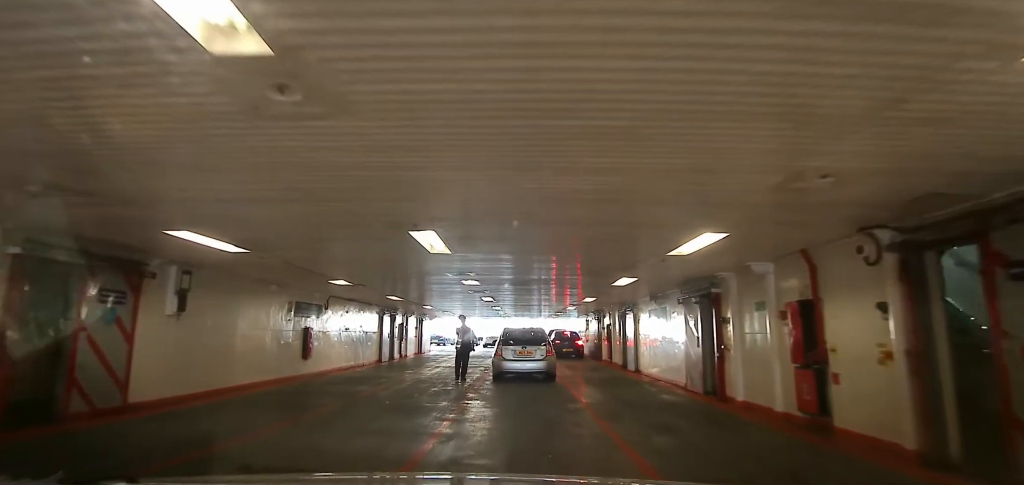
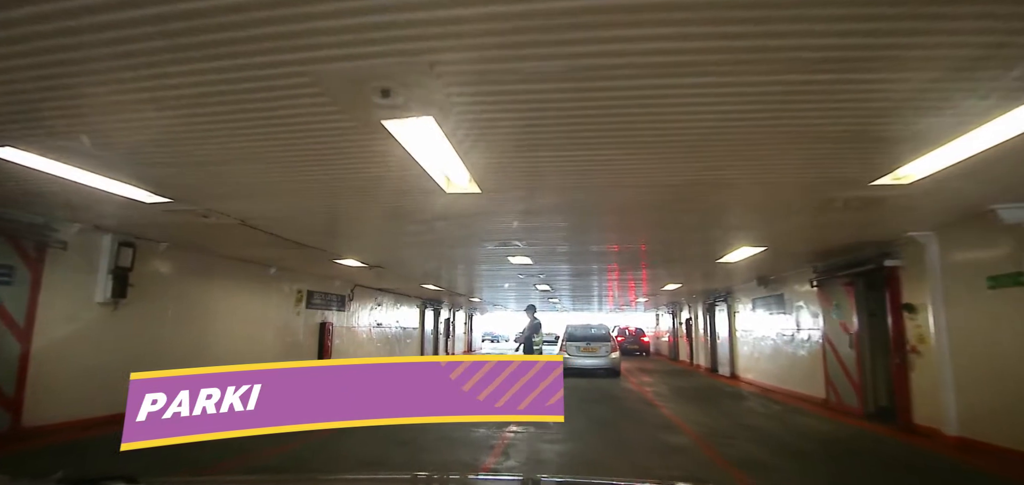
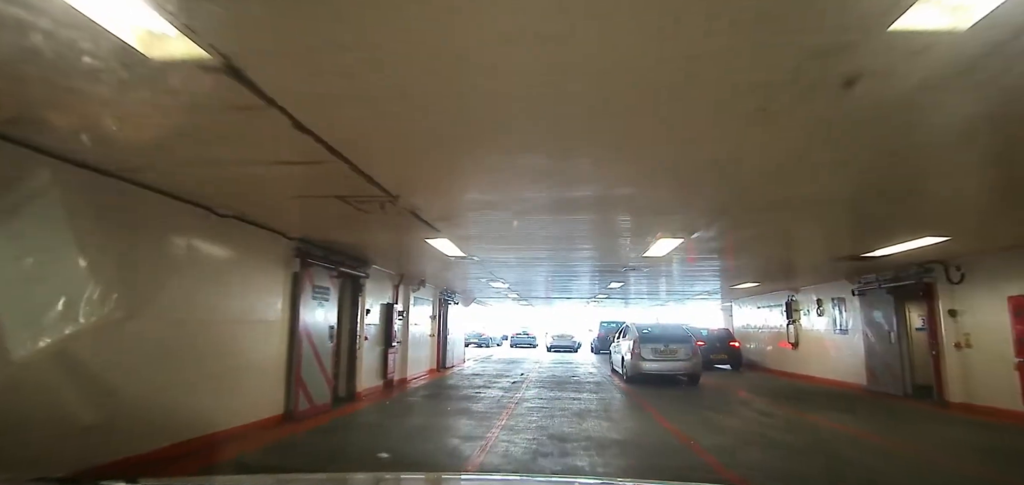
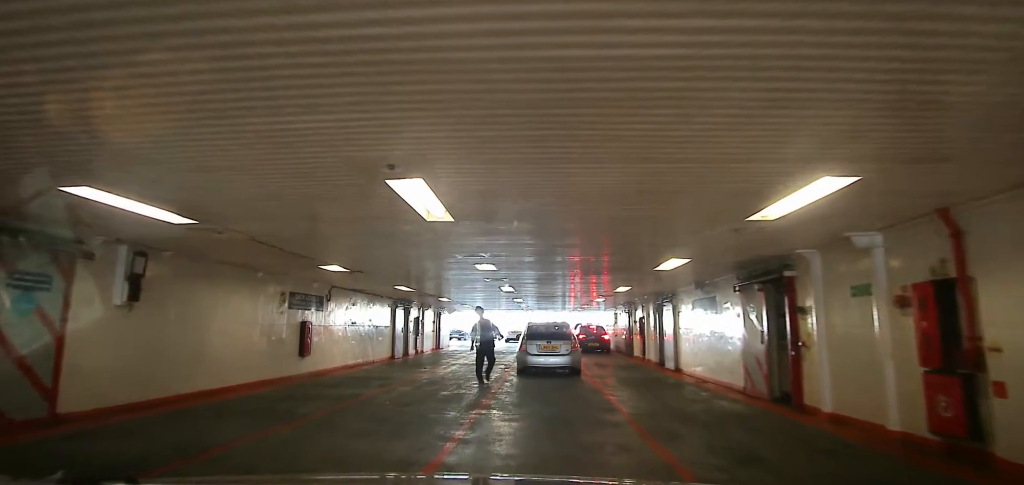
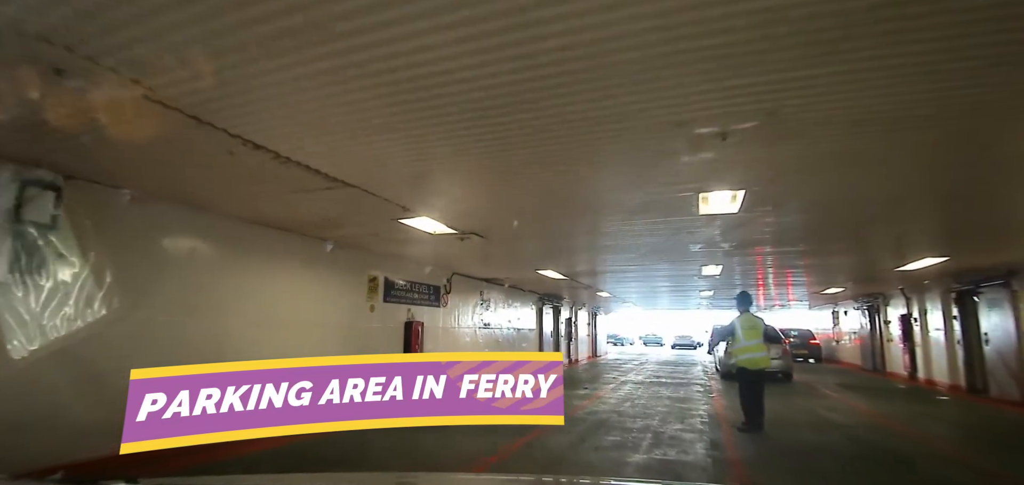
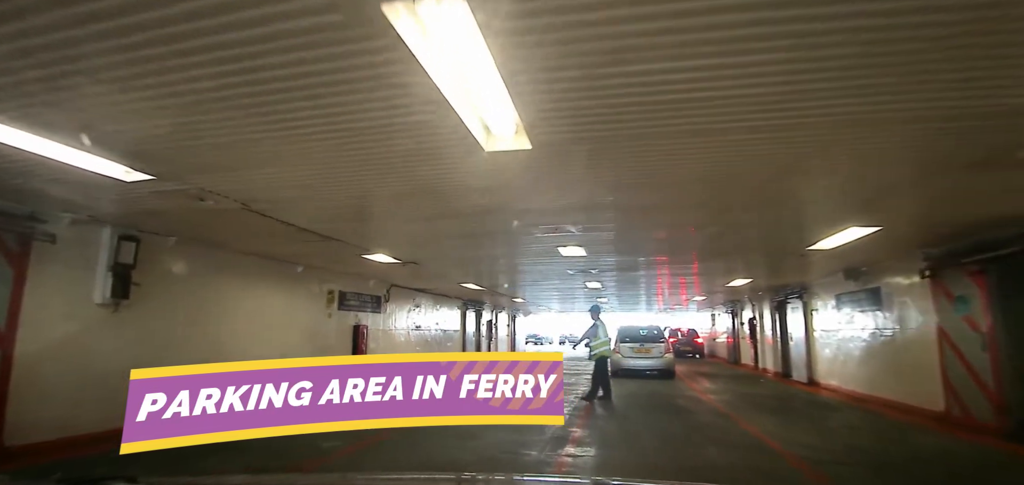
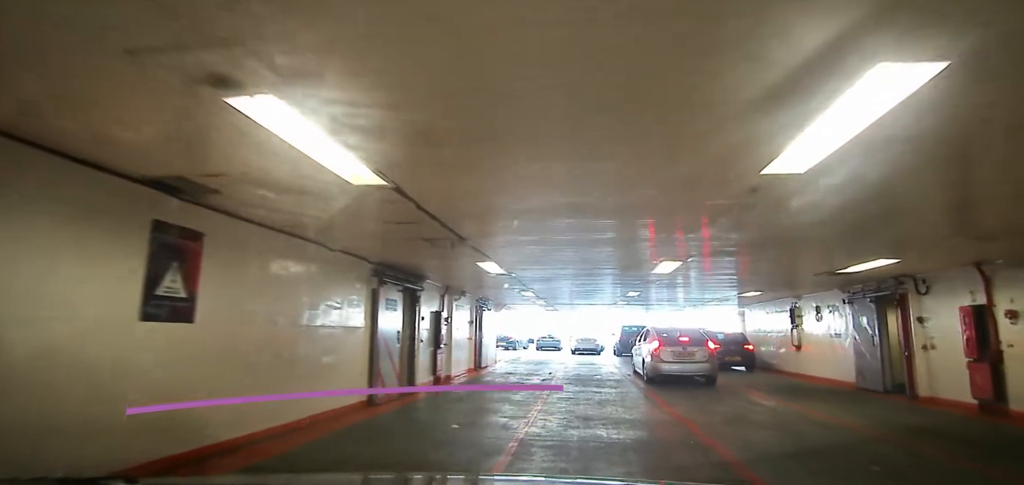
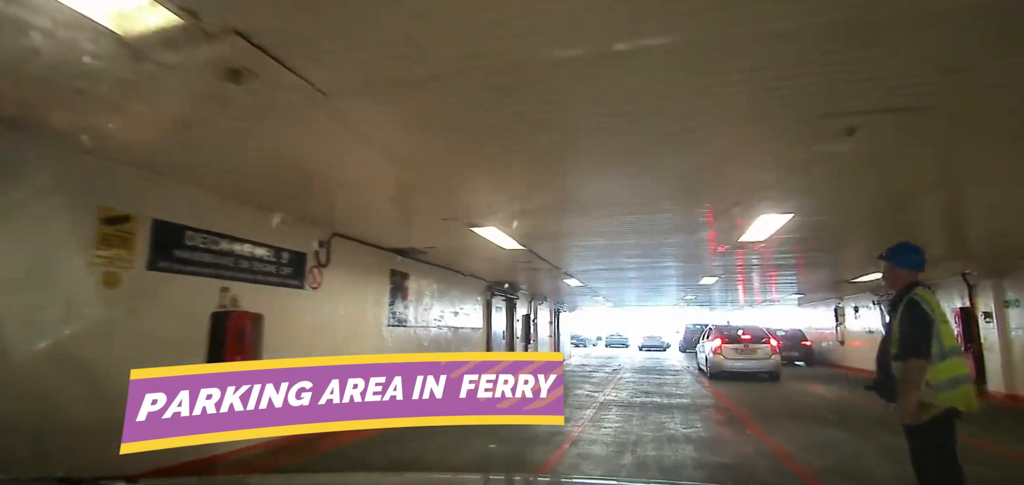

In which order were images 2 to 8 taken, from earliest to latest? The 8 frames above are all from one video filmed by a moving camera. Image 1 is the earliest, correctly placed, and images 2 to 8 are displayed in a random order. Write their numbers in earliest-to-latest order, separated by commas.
4, 2, 6, 5, 8, 7, 3
